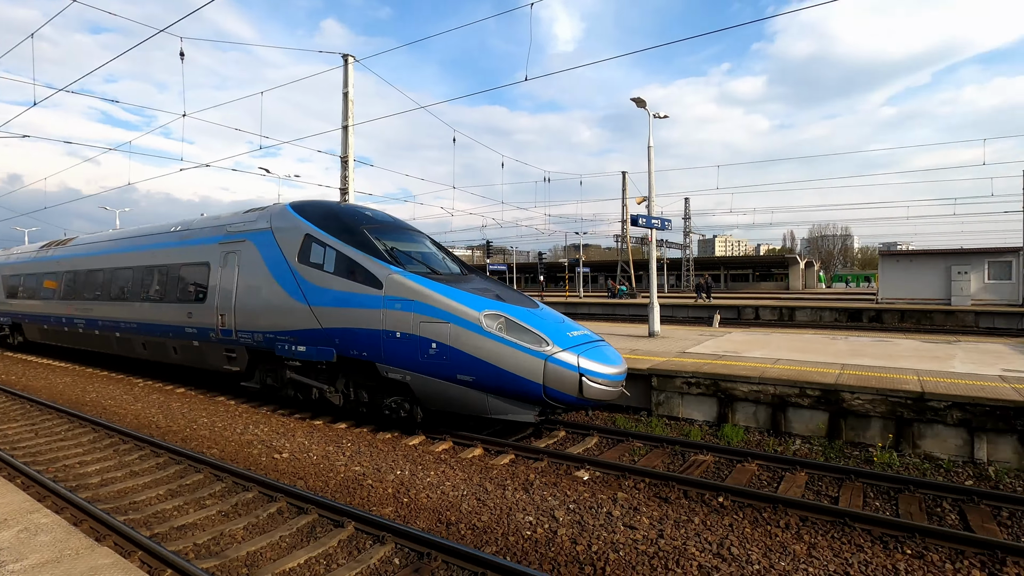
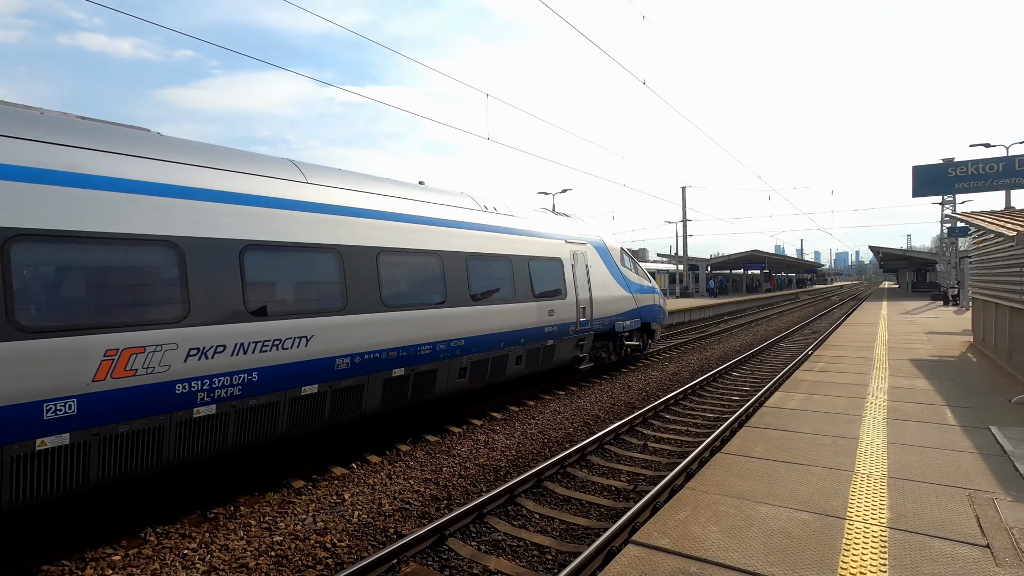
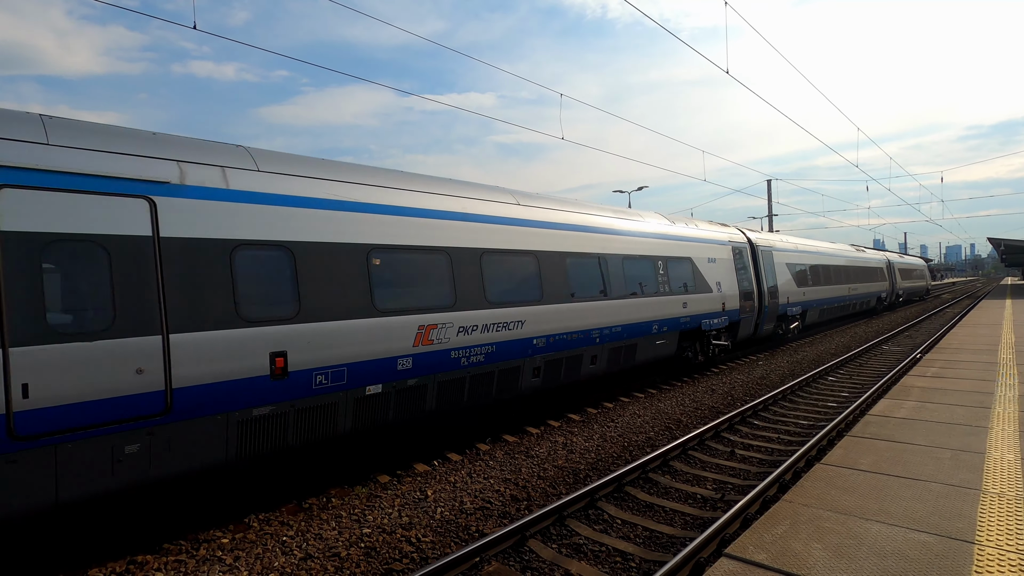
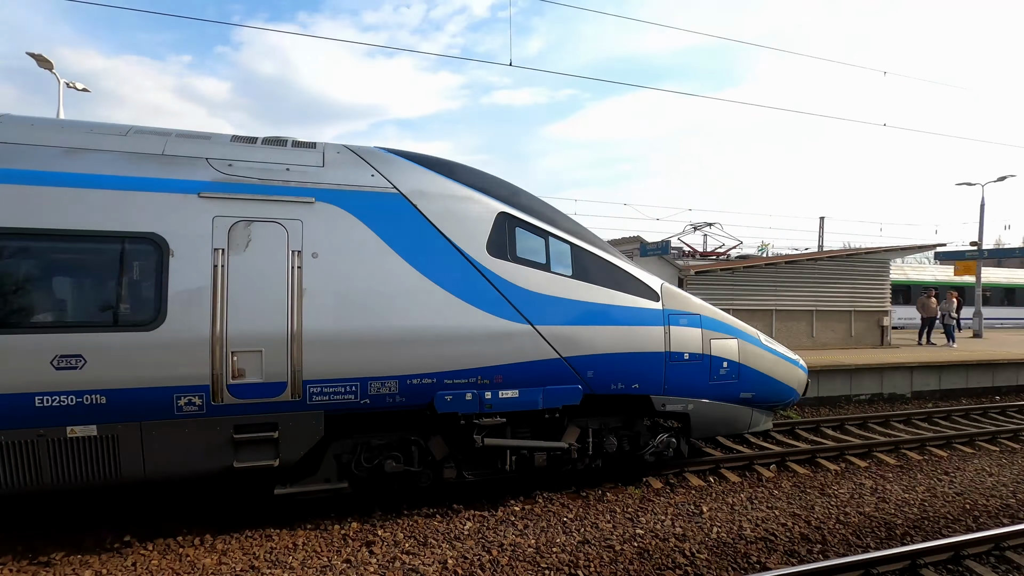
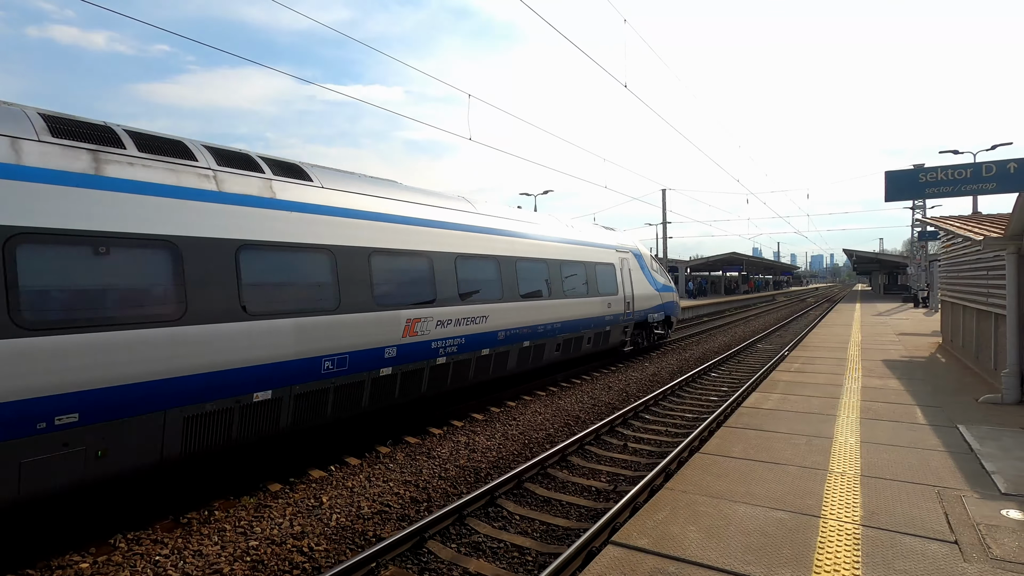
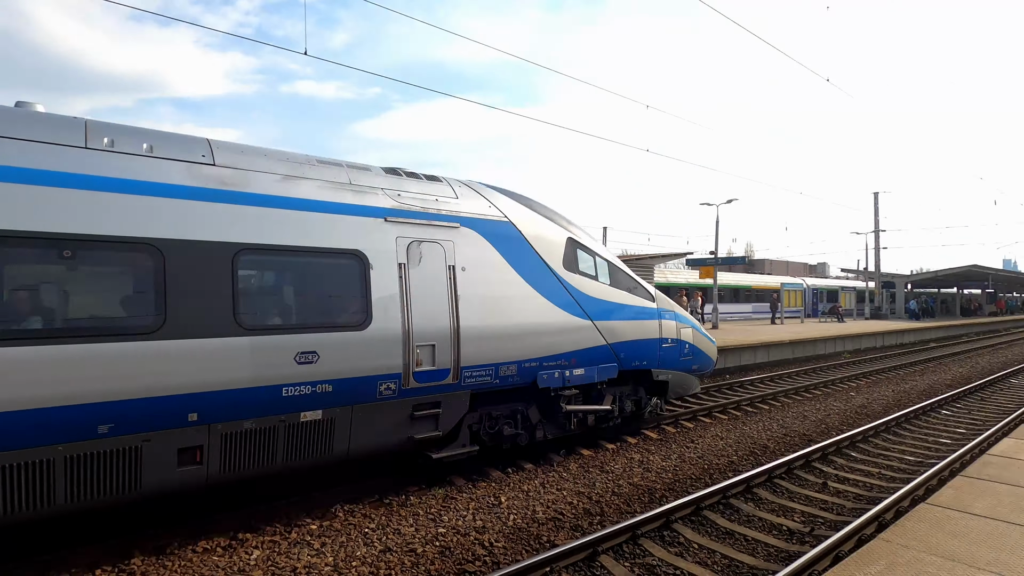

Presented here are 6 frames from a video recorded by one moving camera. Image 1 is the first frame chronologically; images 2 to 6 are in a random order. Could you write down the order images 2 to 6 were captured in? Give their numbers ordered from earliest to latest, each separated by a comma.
4, 6, 2, 5, 3
